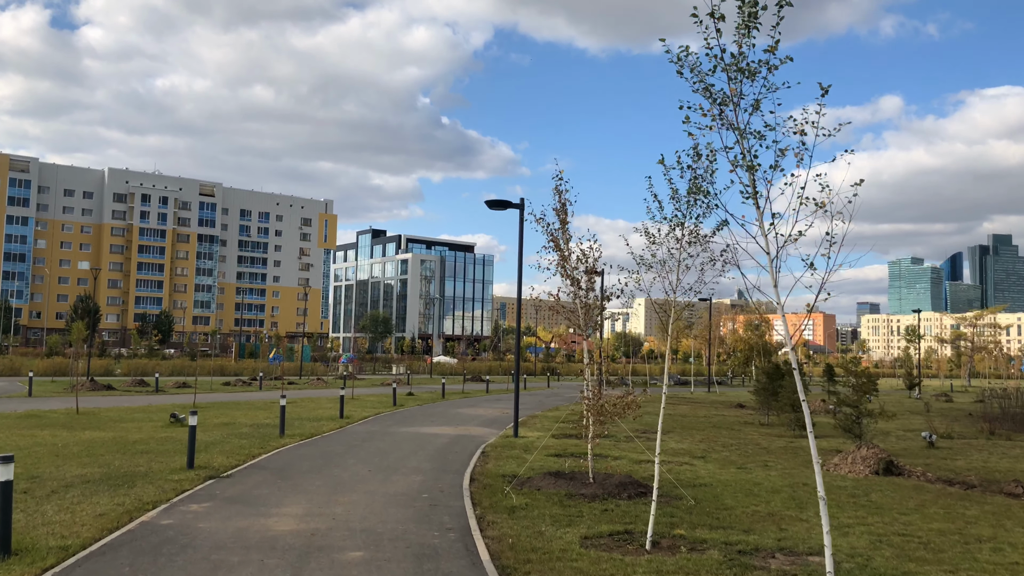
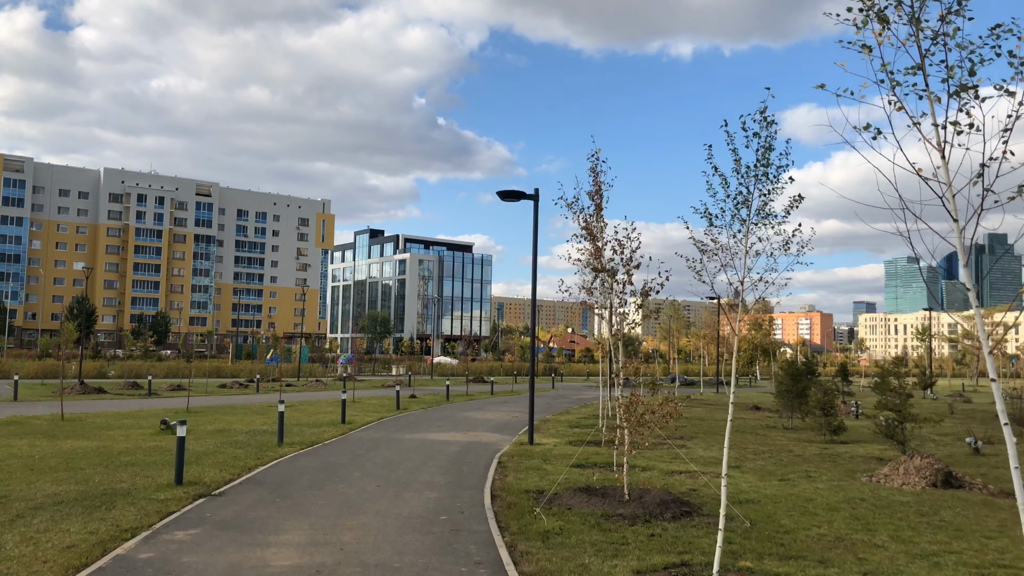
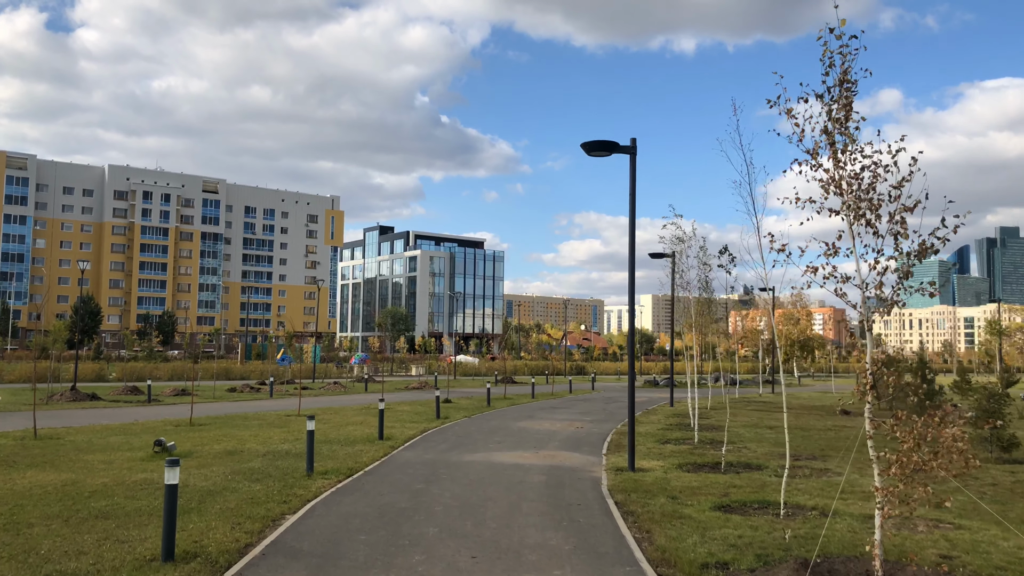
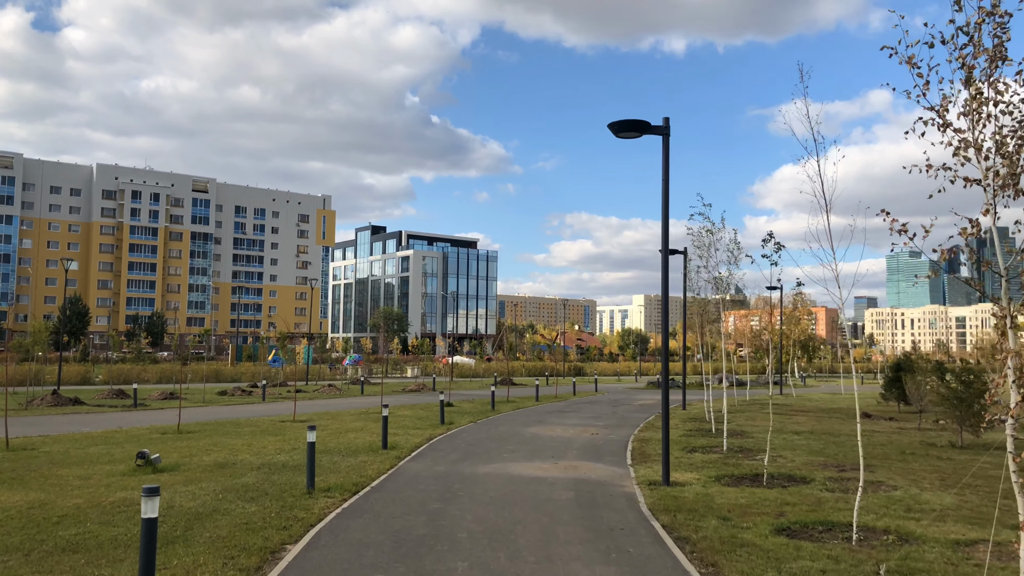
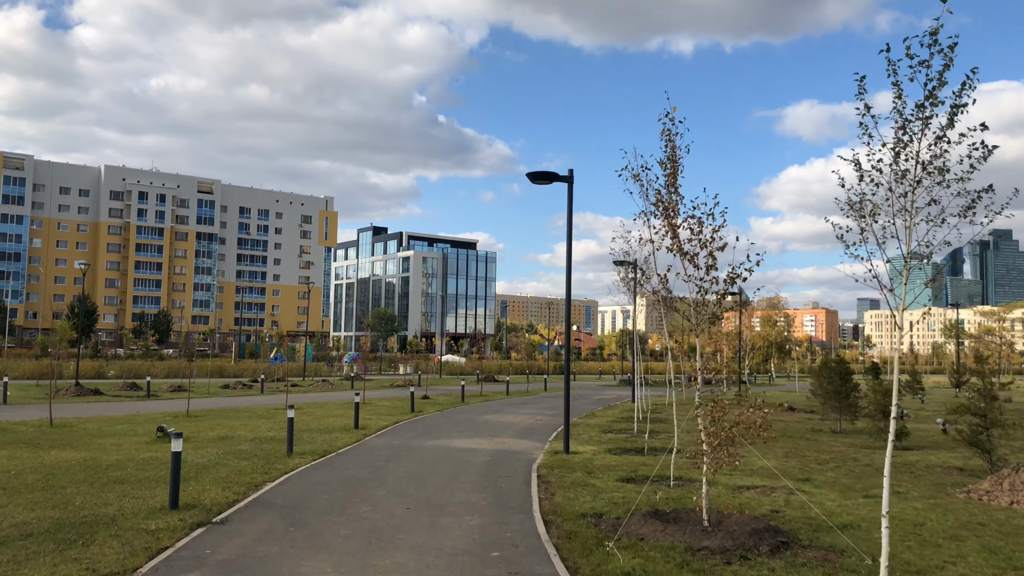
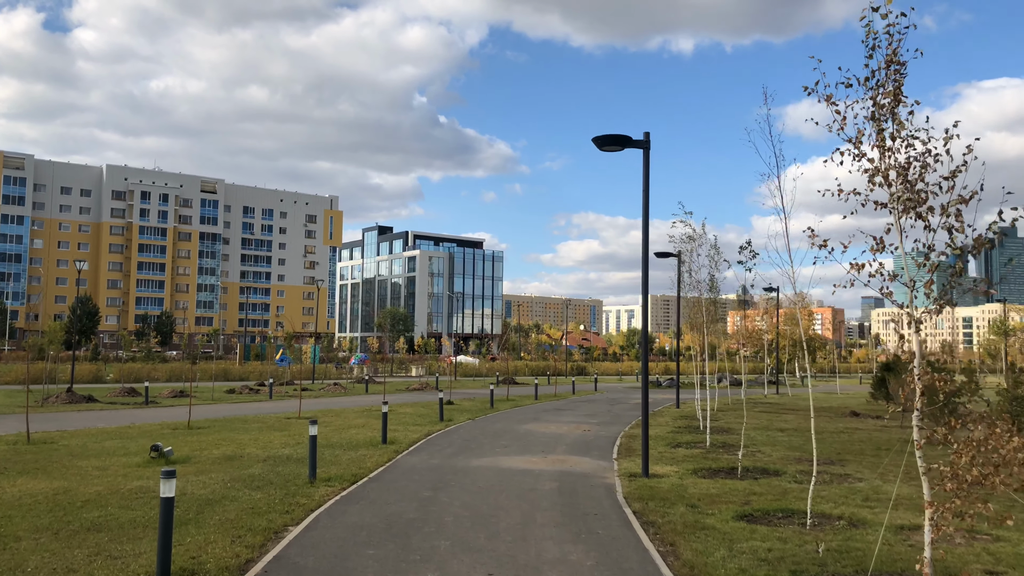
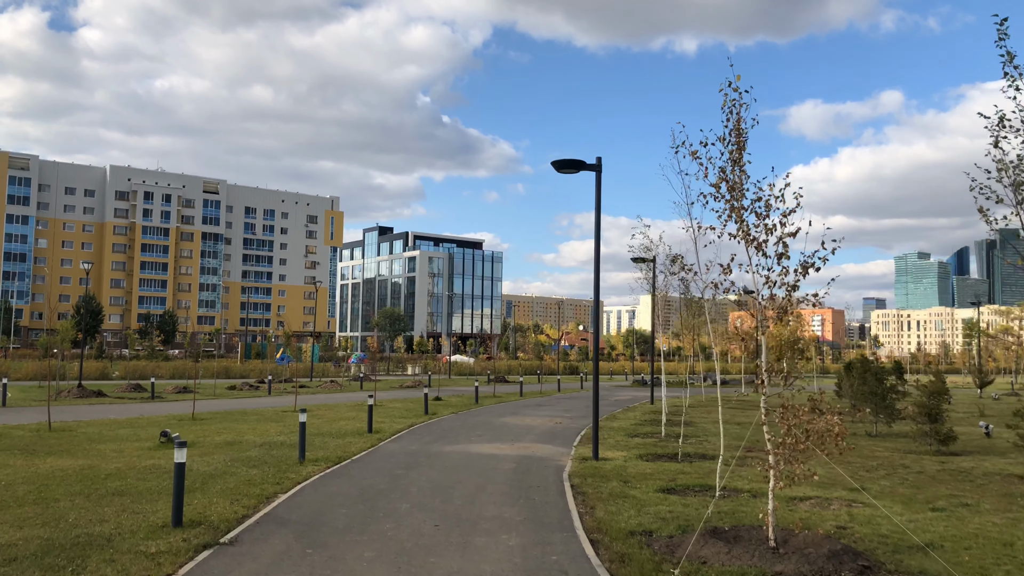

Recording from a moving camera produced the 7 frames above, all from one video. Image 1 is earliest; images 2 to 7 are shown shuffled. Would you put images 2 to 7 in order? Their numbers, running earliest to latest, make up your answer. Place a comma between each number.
2, 5, 7, 3, 6, 4
